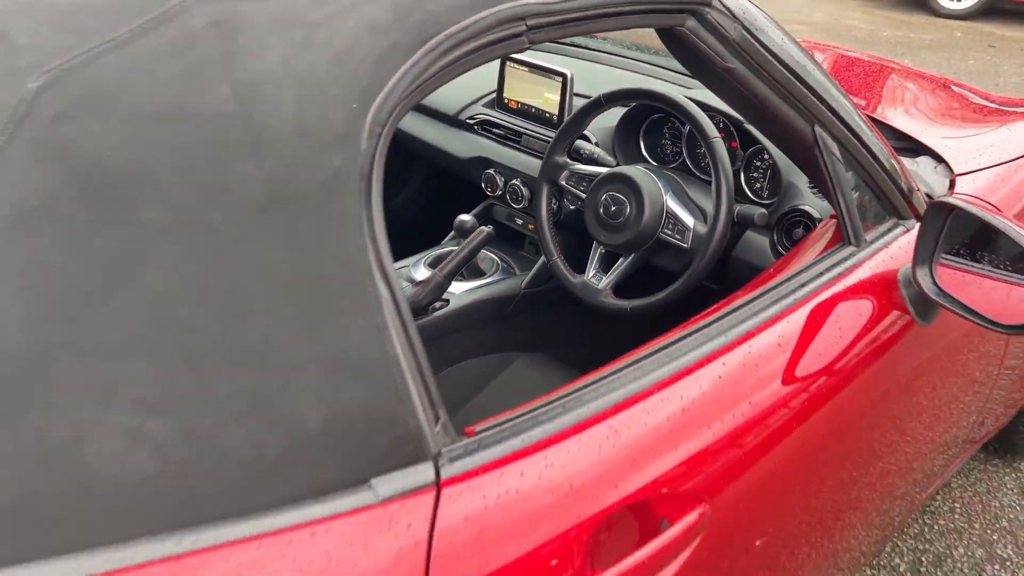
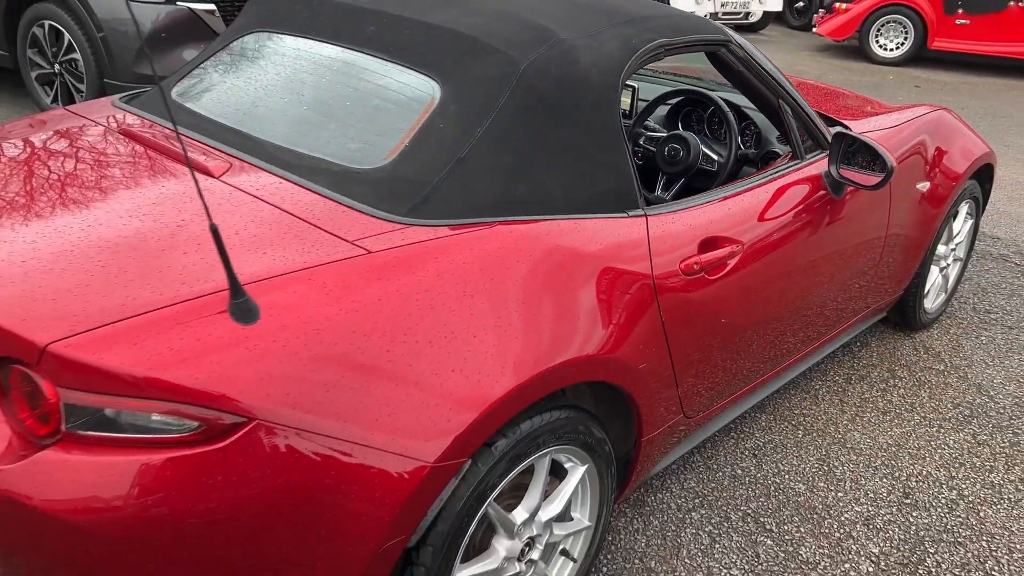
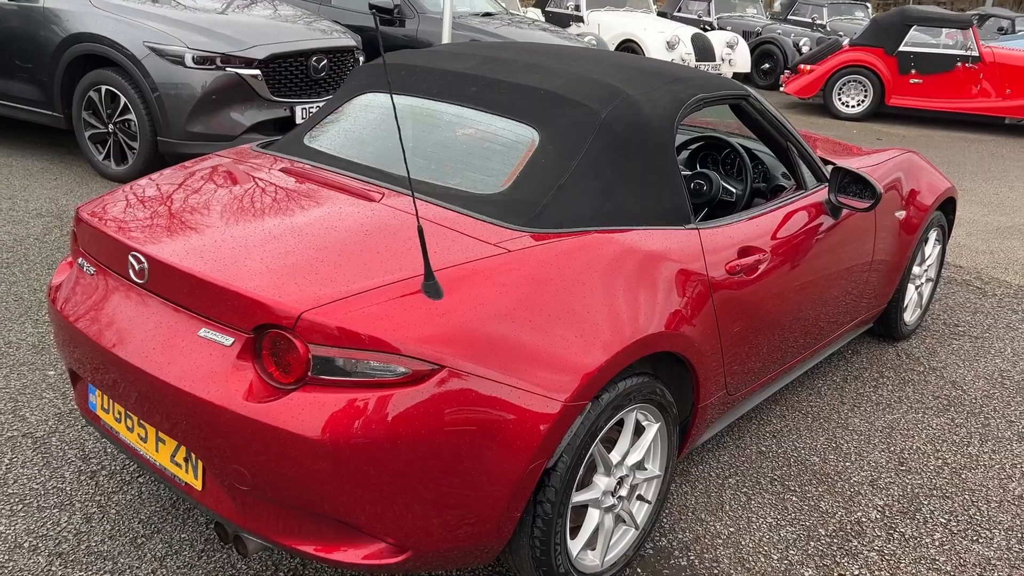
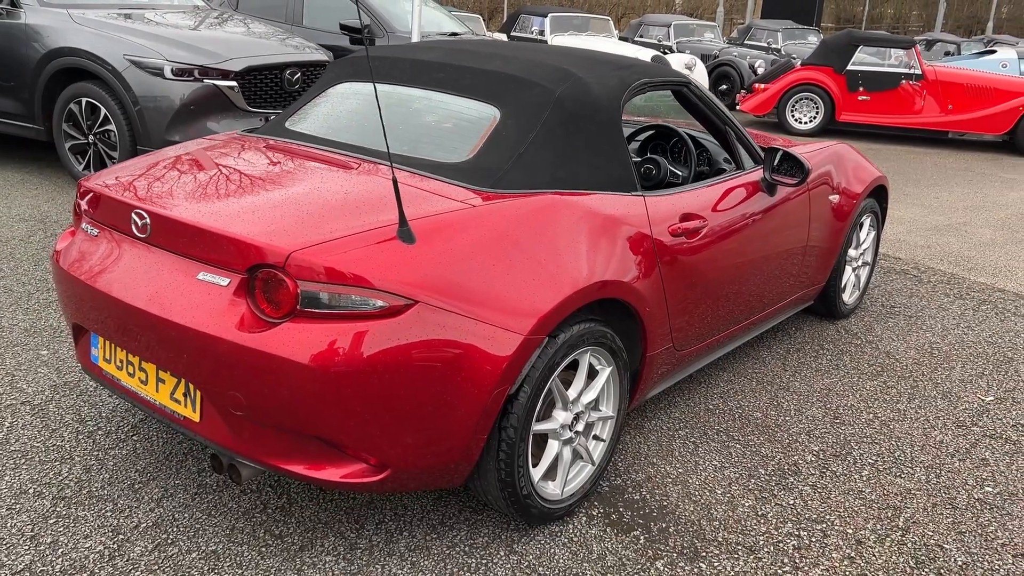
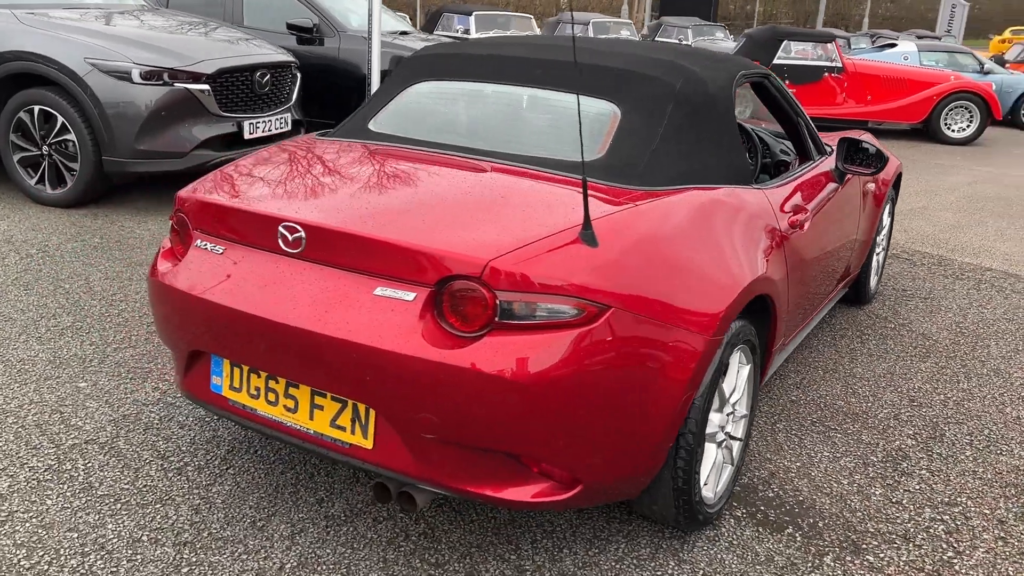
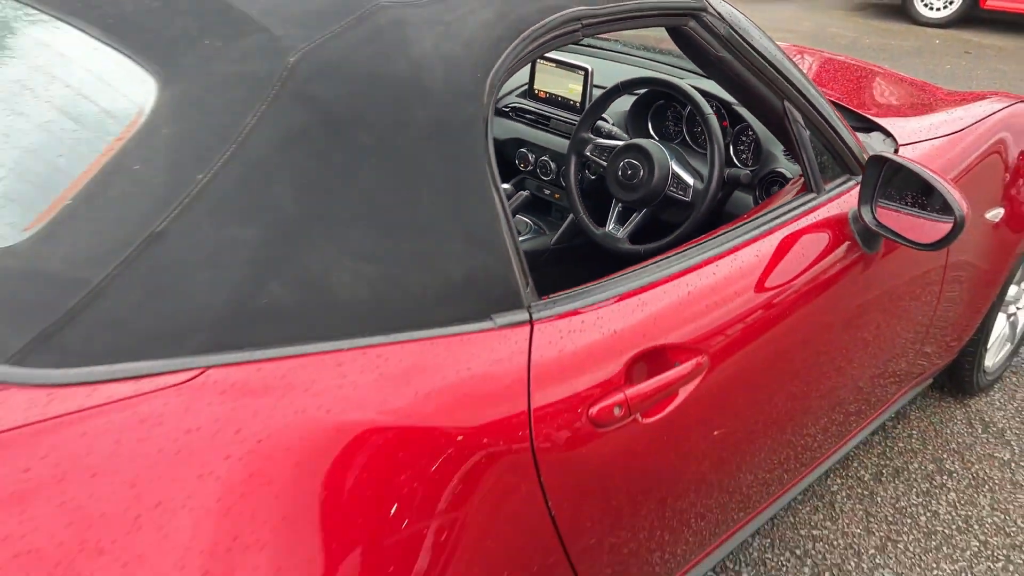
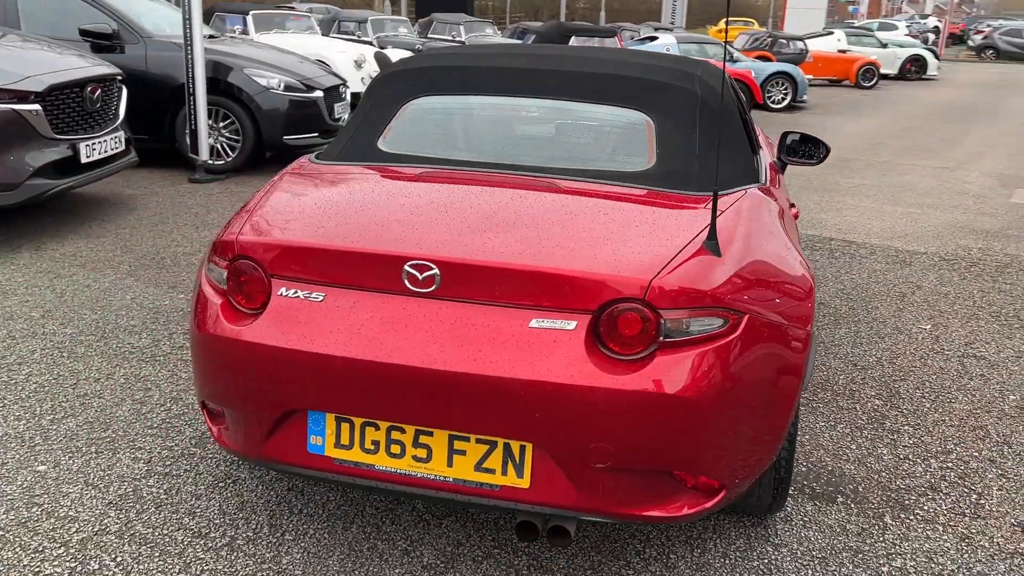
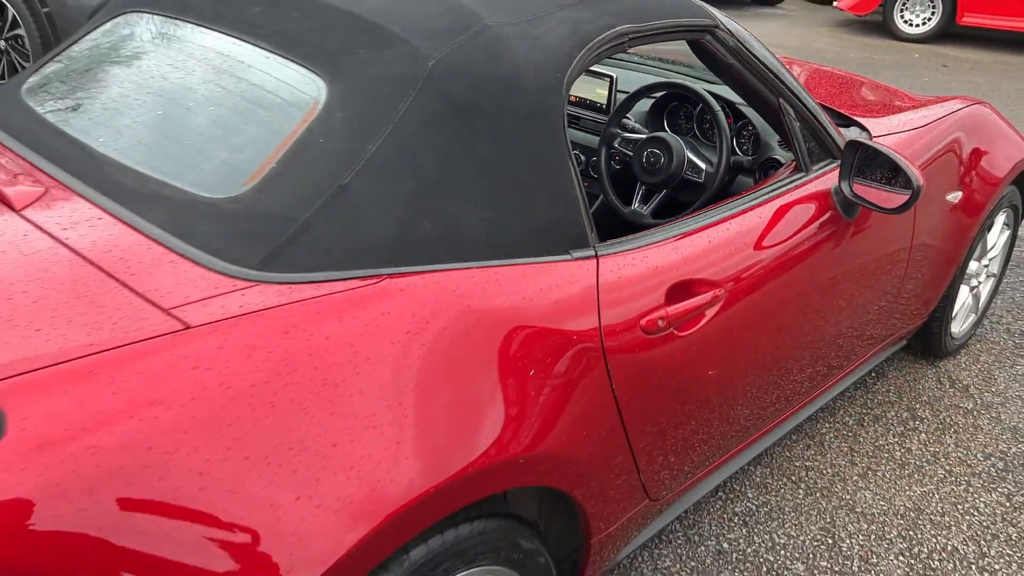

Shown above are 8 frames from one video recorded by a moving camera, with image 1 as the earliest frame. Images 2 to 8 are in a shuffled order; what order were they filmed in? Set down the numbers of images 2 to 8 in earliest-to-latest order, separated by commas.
6, 8, 2, 3, 4, 5, 7
